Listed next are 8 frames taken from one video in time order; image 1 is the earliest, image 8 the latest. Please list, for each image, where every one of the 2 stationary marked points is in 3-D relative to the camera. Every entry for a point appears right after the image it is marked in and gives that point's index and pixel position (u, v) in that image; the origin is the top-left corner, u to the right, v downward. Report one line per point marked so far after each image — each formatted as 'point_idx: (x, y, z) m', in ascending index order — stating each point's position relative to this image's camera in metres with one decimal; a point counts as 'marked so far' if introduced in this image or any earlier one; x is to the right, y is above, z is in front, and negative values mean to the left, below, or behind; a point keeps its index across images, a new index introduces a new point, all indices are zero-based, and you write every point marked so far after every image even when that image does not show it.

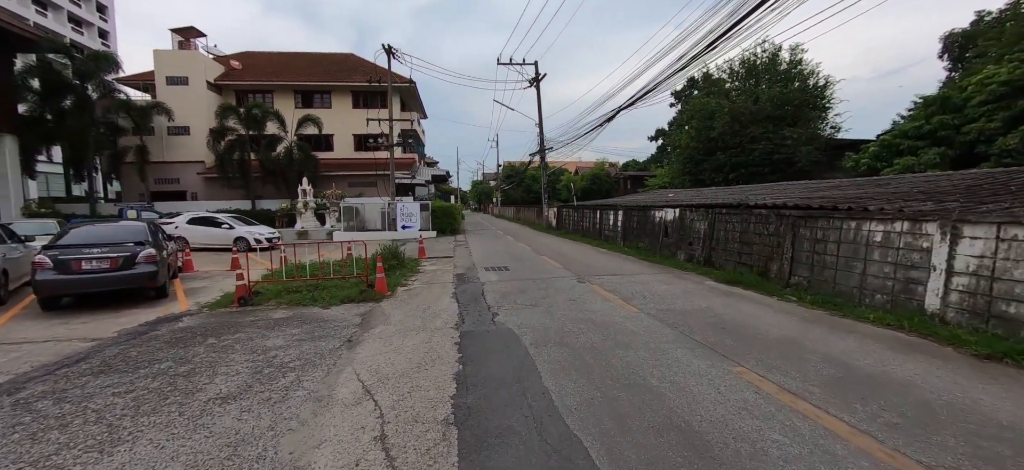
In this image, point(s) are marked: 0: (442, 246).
0: (-3.3, -0.5, +17.7) m
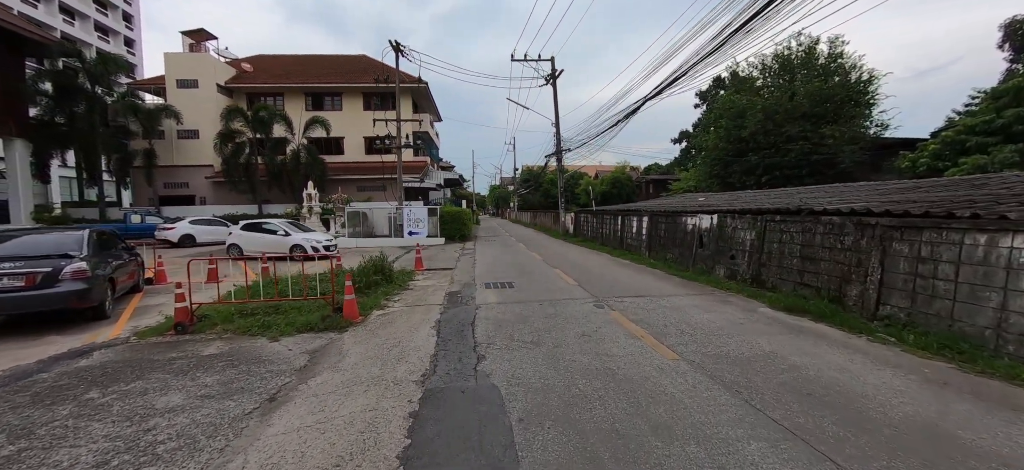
0: (-2.8, -0.8, +16.4) m
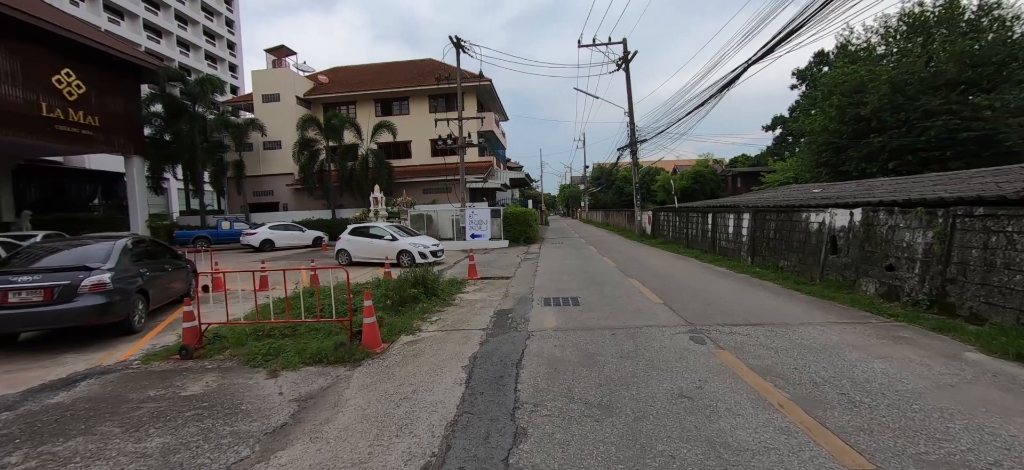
0: (-0.2, -0.9, +15.1) m
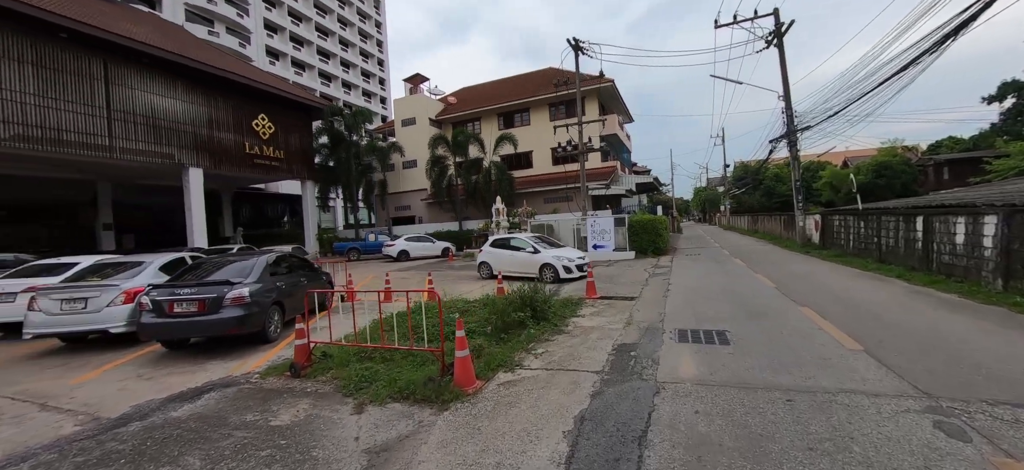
0: (+4.2, -1.4, +13.4) m
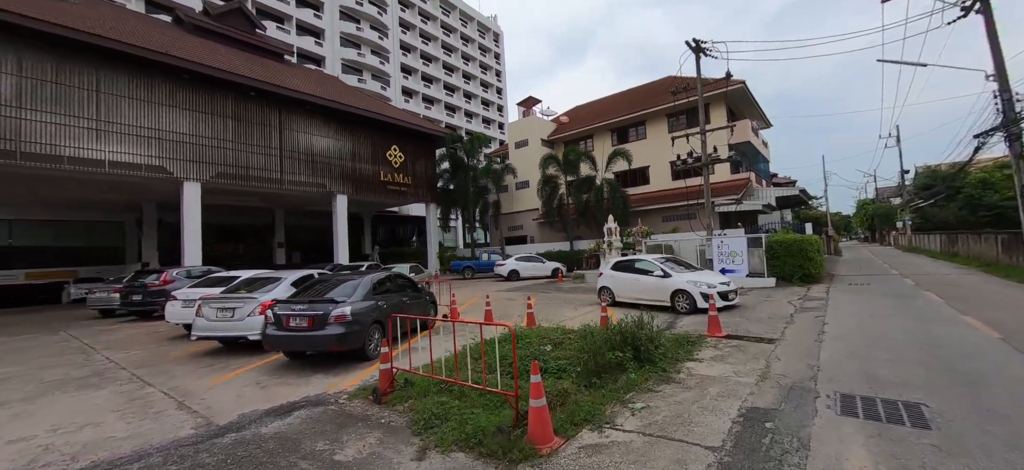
0: (+7.4, -2.1, +10.9) m
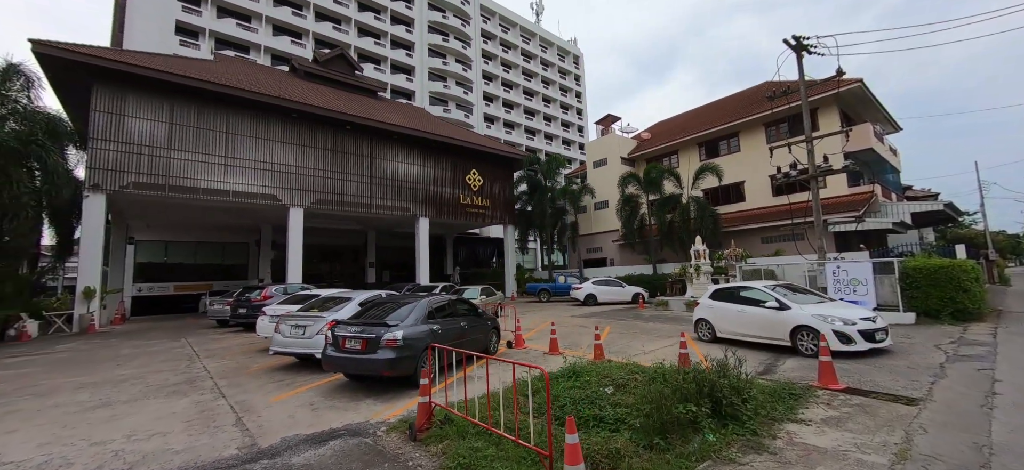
0: (+9.0, -2.7, +8.6) m
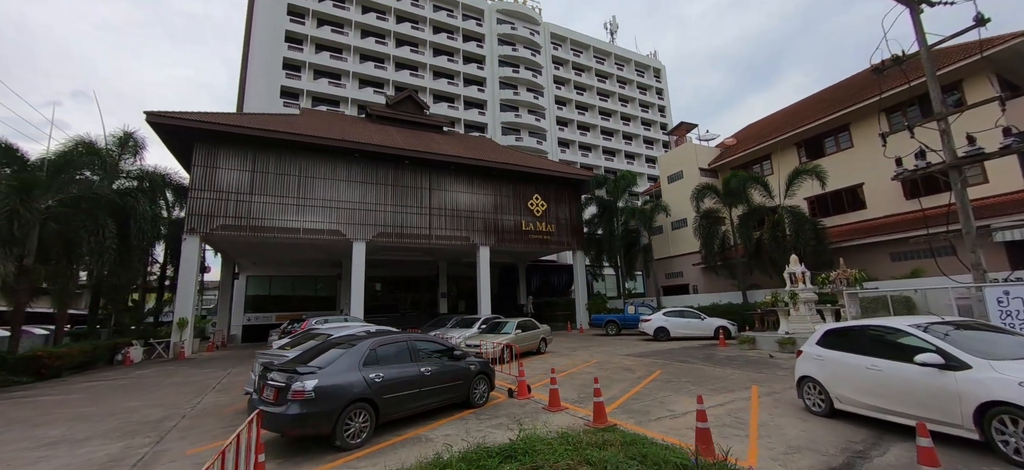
0: (+8.5, -2.8, +5.0) m
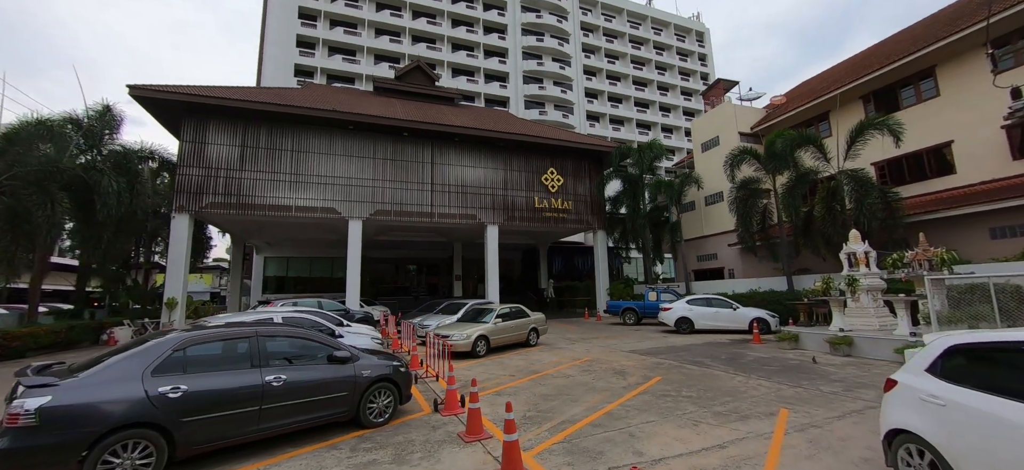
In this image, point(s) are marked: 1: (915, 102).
0: (+7.0, -2.3, +2.1) m
1: (+16.9, +5.7, +16.3) m
